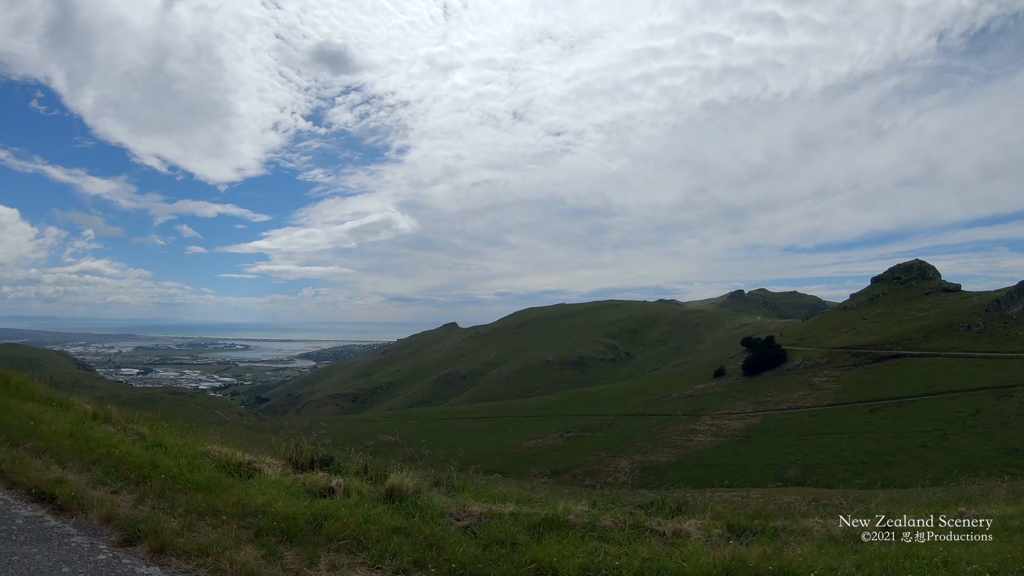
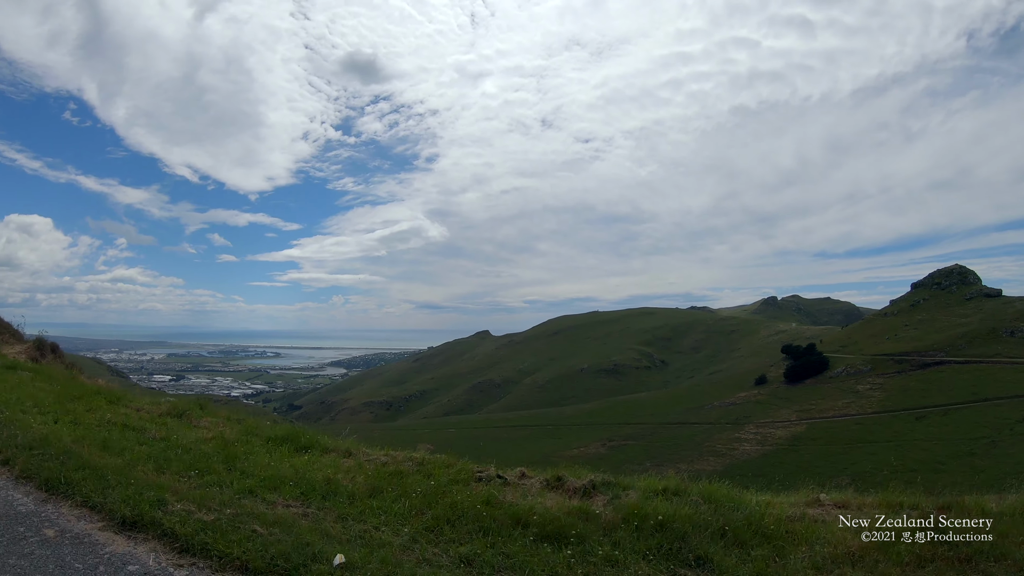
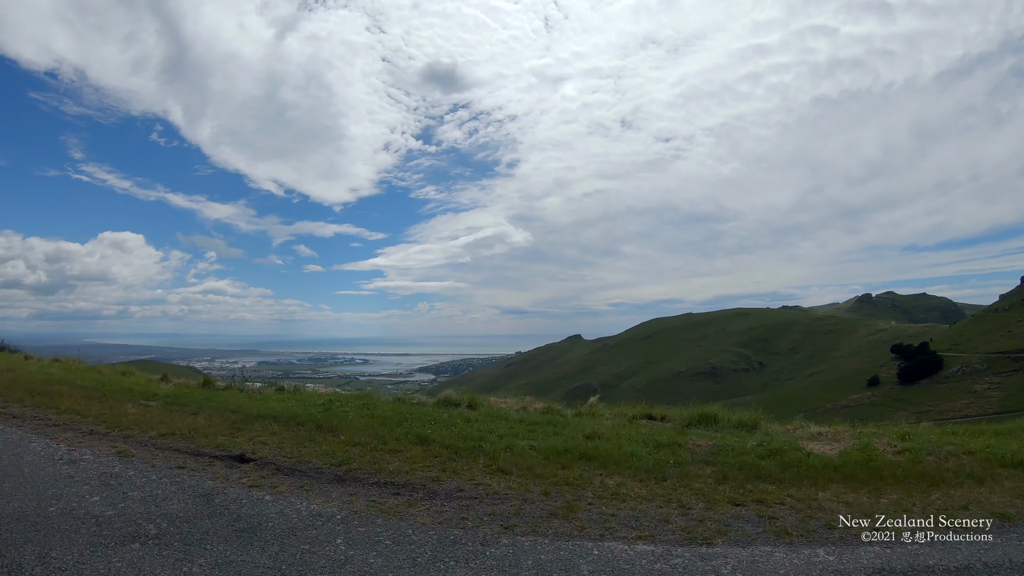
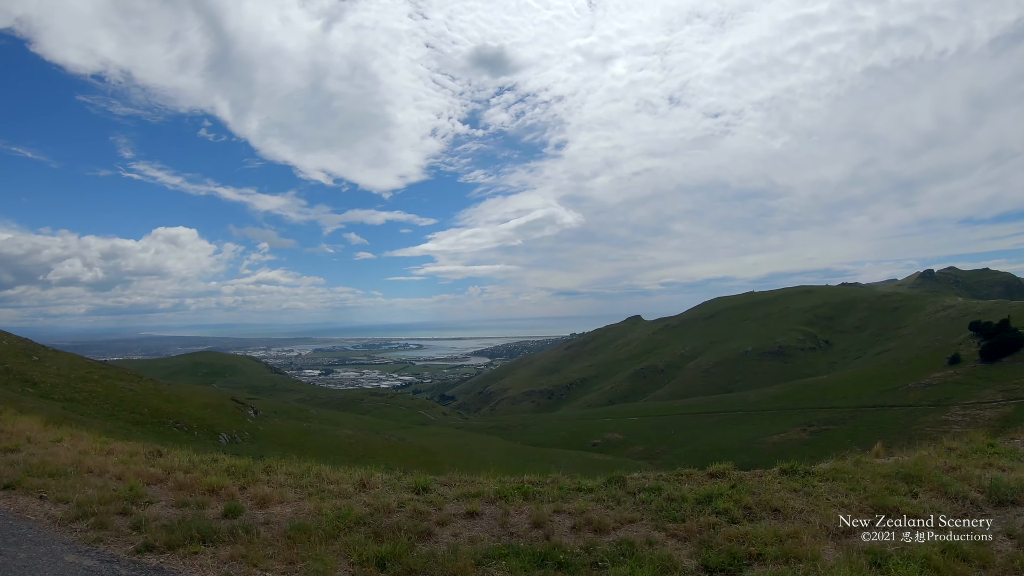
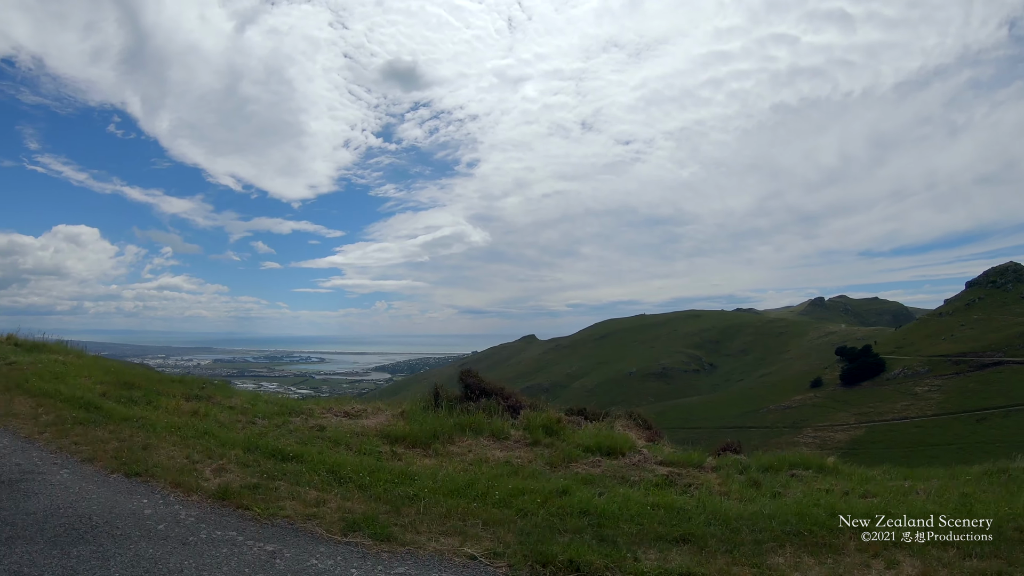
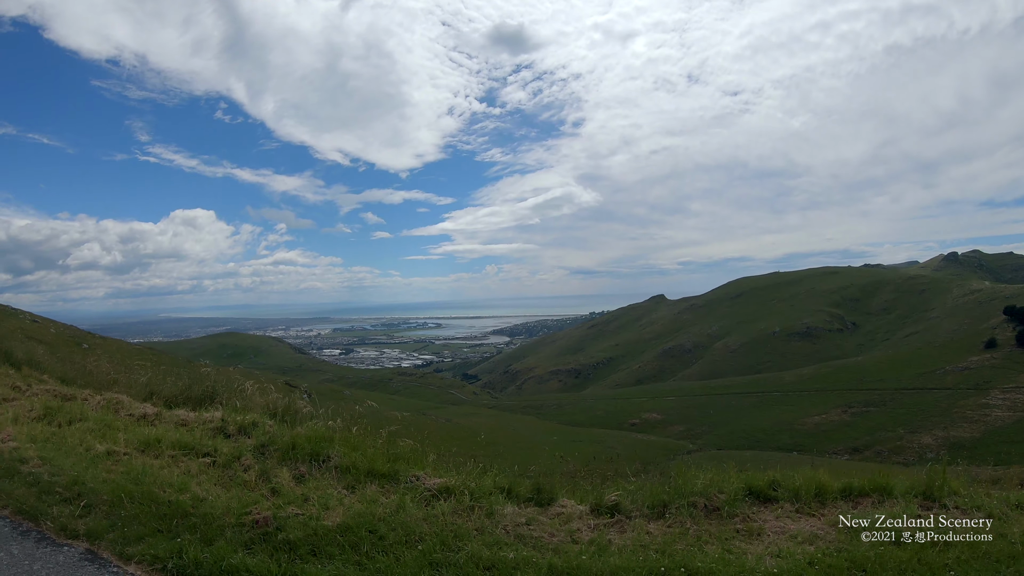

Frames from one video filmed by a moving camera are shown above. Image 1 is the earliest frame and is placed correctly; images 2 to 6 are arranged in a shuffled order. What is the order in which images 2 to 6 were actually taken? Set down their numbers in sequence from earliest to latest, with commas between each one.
2, 5, 3, 4, 6
